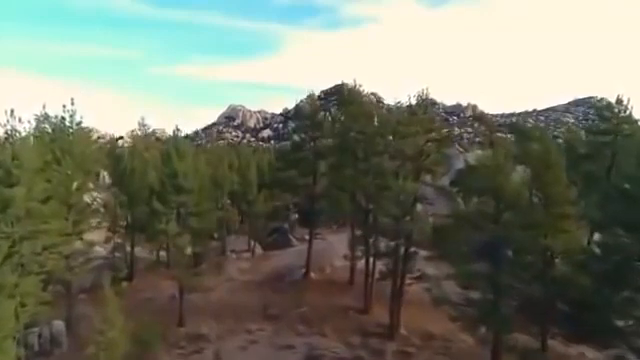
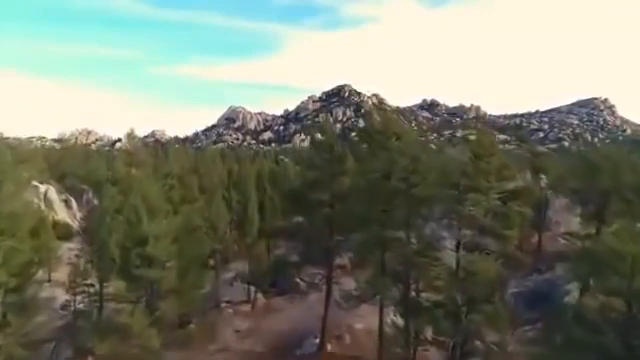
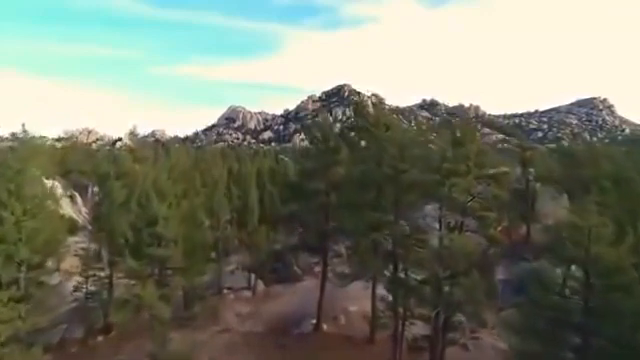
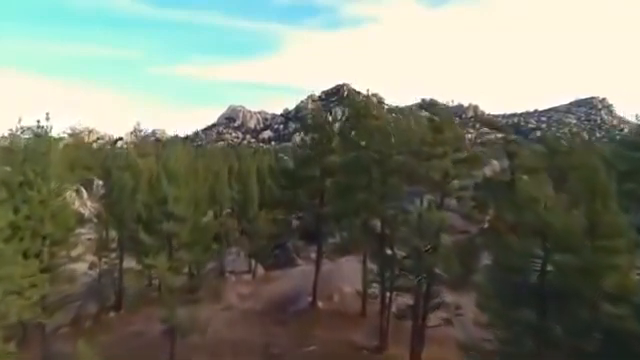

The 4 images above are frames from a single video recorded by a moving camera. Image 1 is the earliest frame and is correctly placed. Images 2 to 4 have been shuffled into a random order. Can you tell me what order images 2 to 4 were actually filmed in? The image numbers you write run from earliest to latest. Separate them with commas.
4, 3, 2
